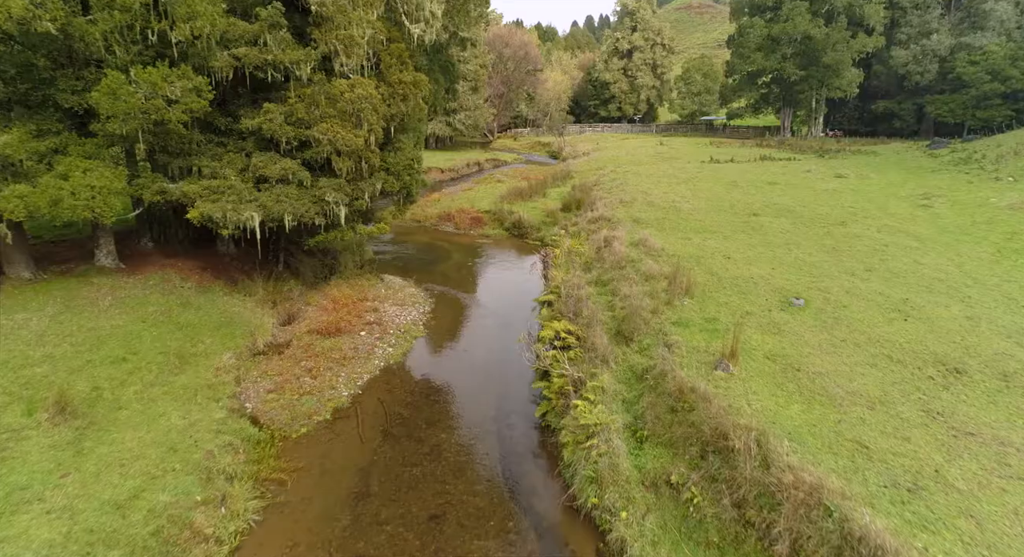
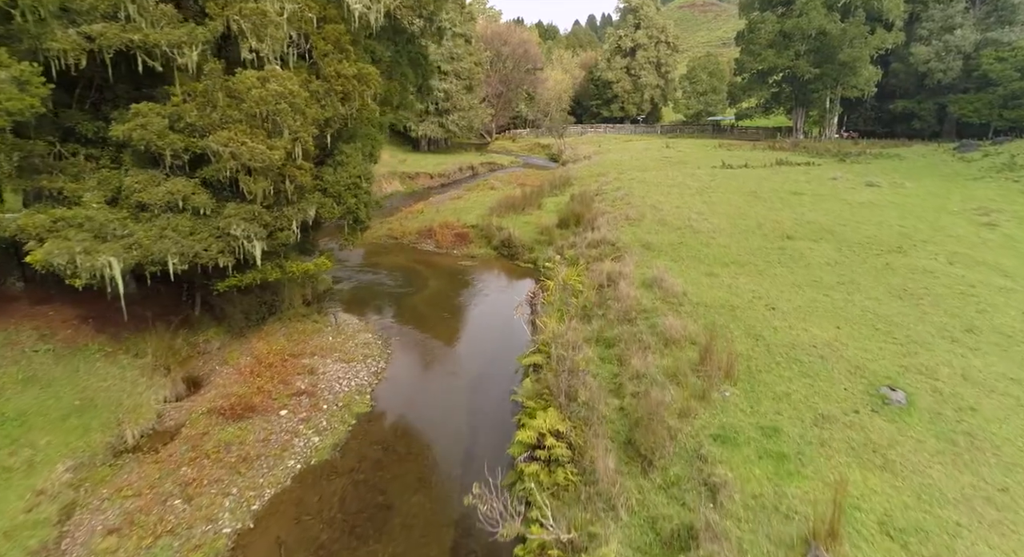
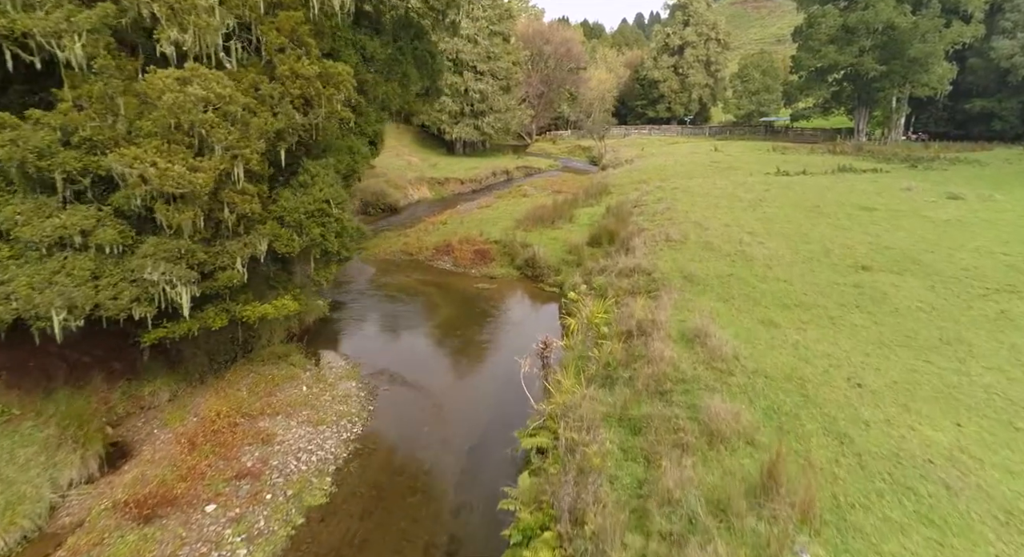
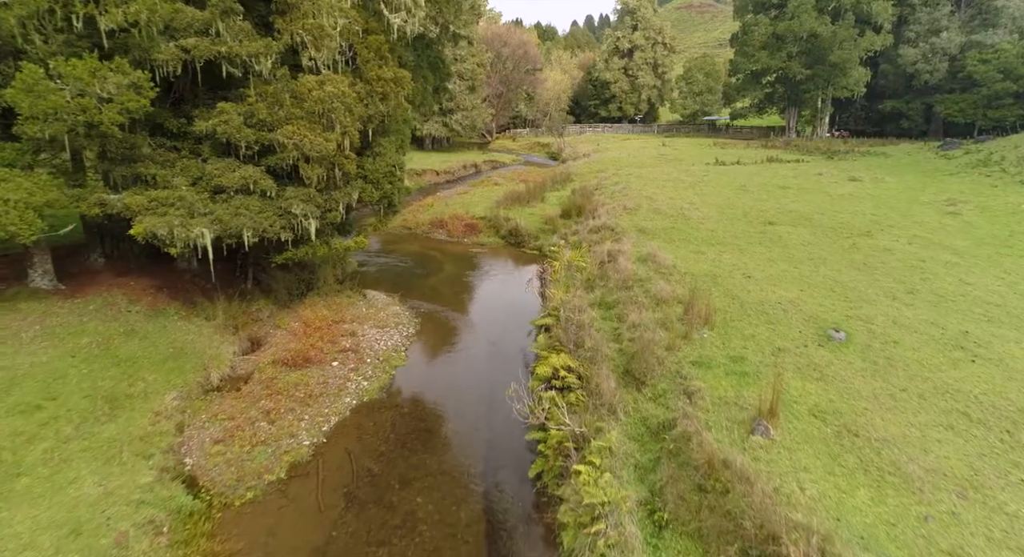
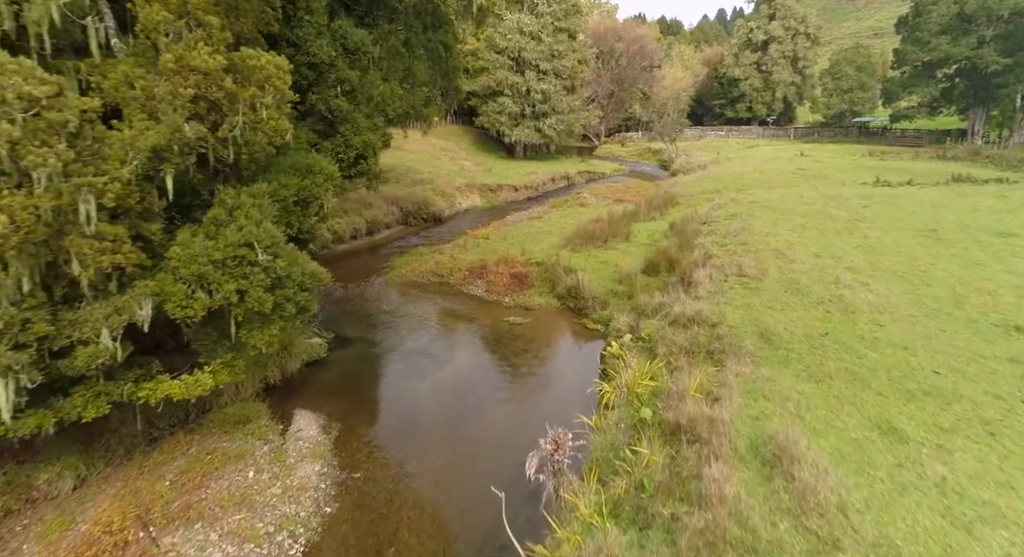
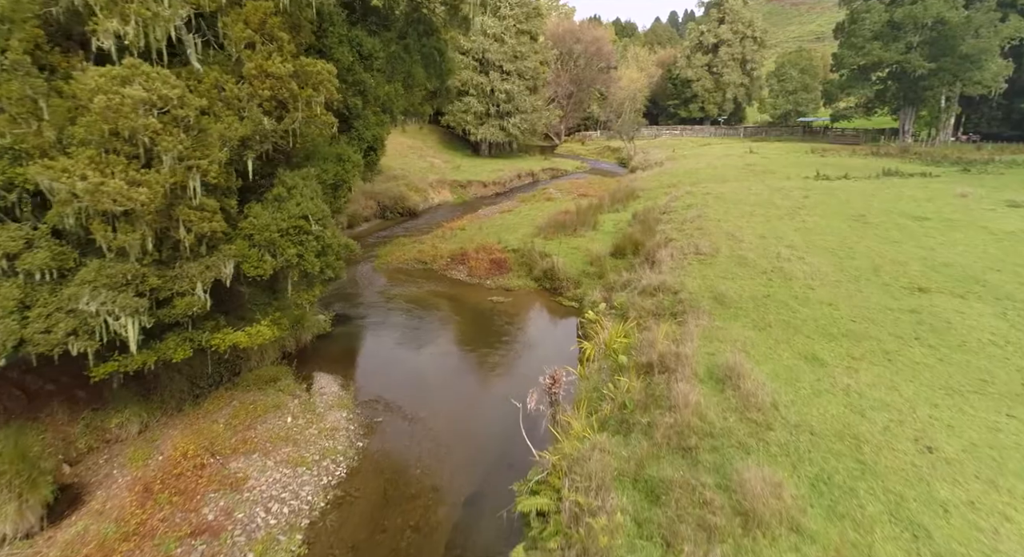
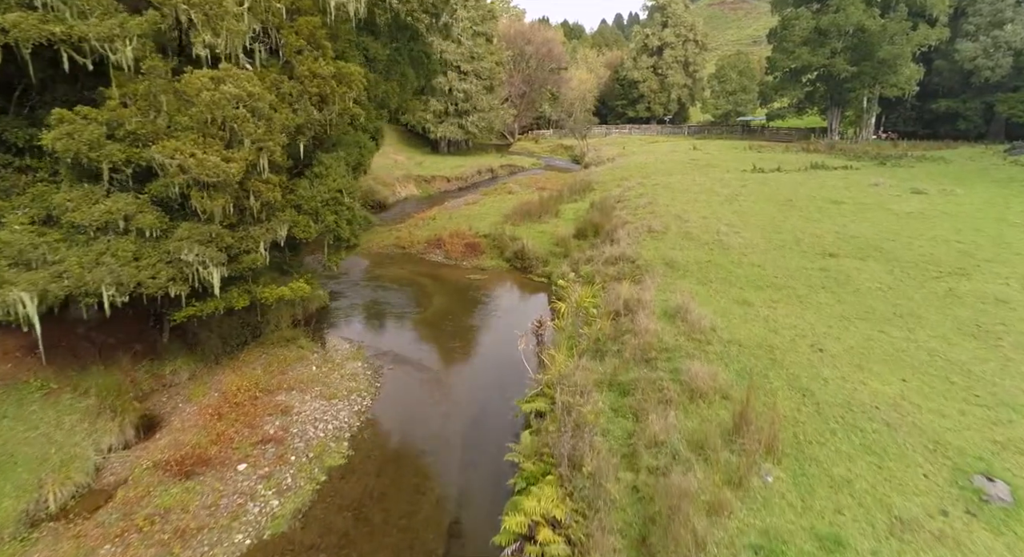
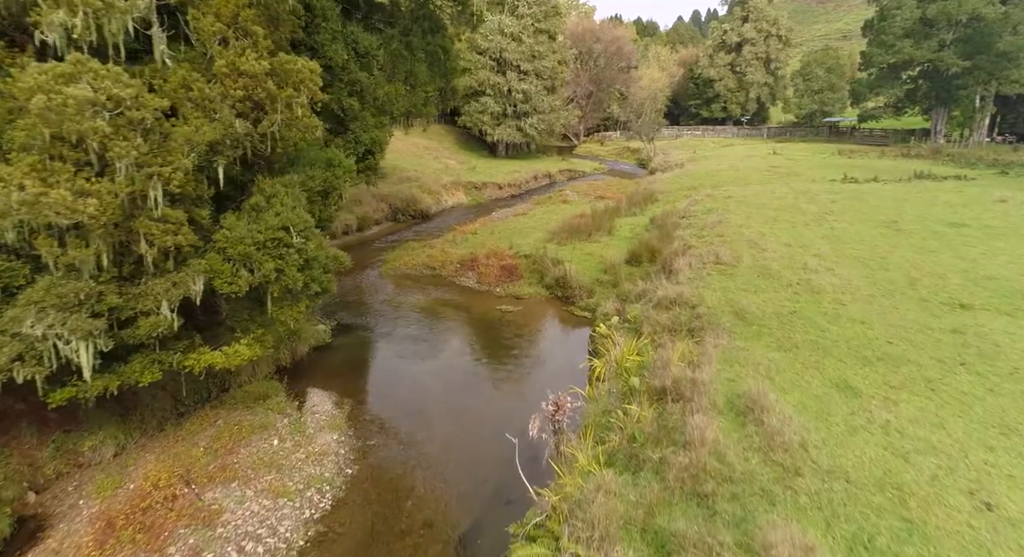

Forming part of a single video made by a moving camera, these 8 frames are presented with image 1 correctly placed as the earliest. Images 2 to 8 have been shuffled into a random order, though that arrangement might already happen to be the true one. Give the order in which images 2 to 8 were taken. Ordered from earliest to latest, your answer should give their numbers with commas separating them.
4, 2, 7, 3, 6, 8, 5
